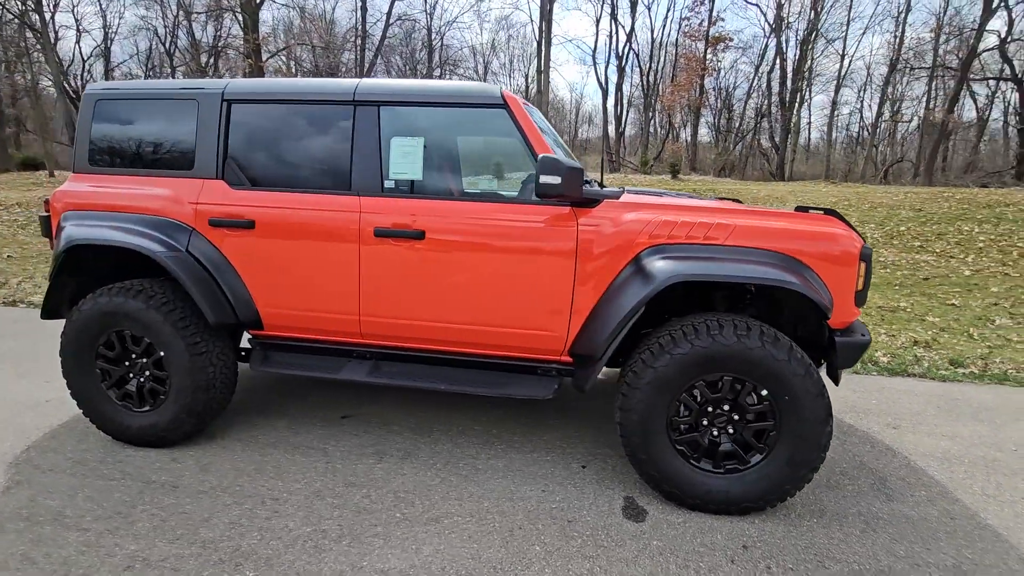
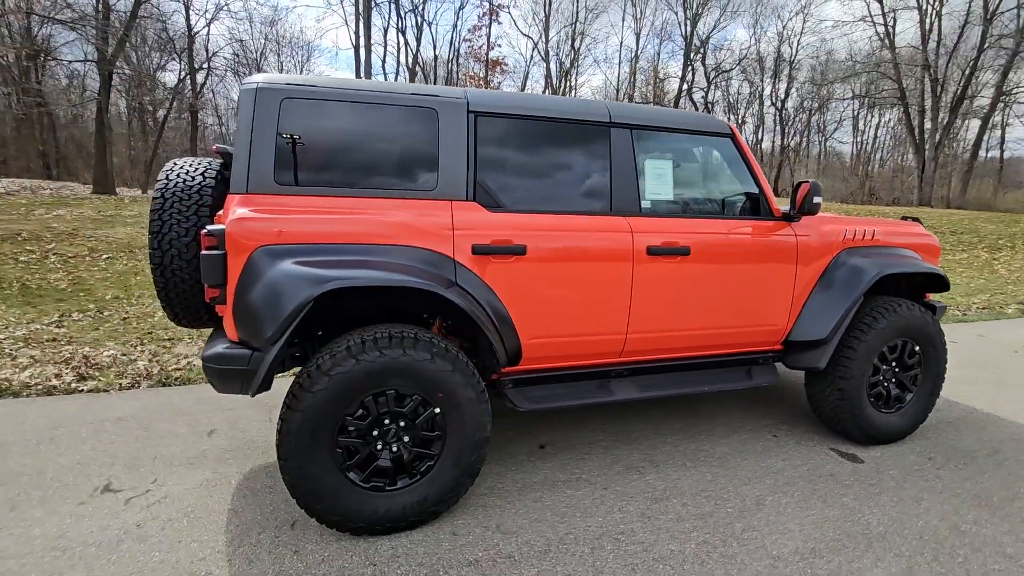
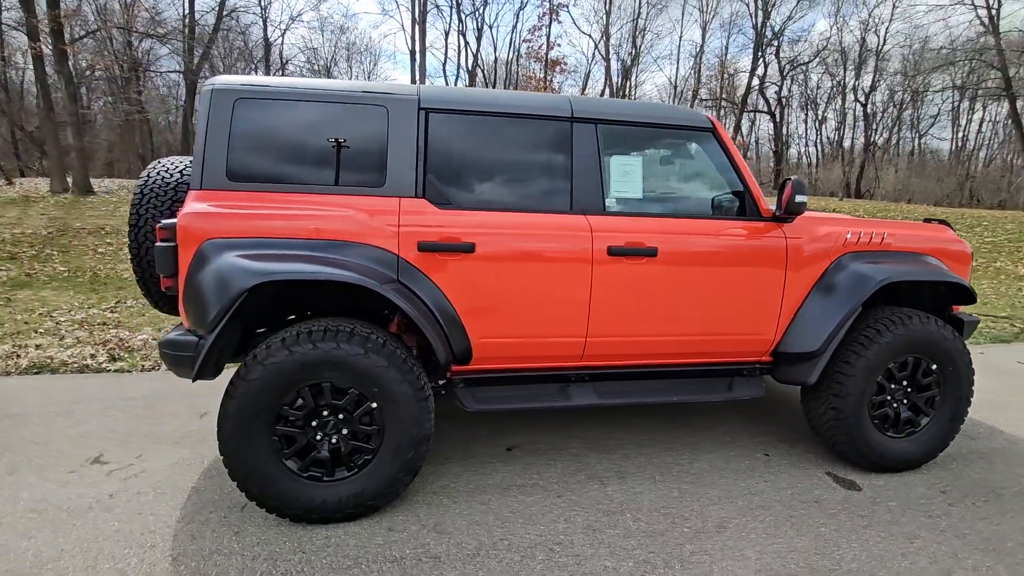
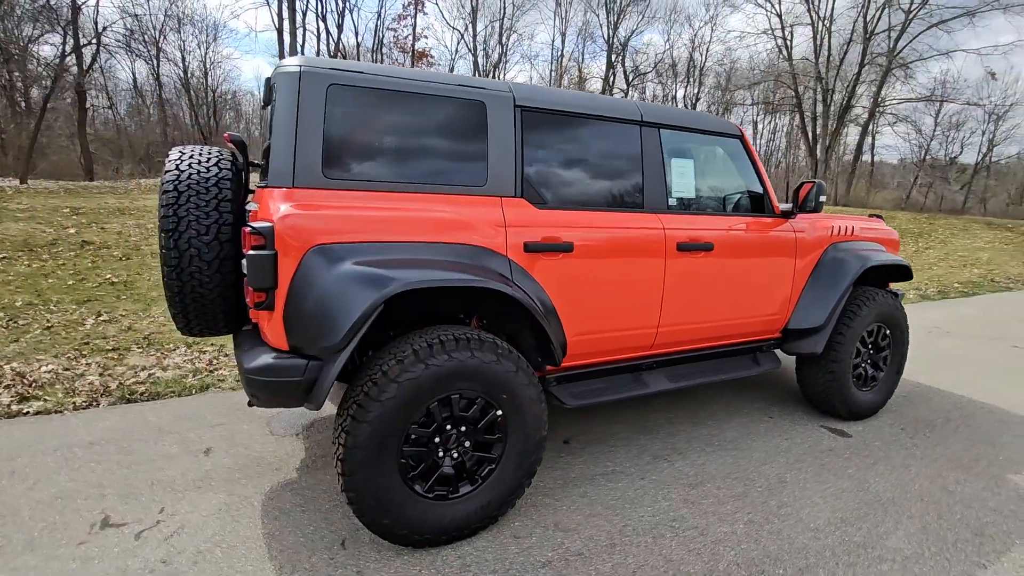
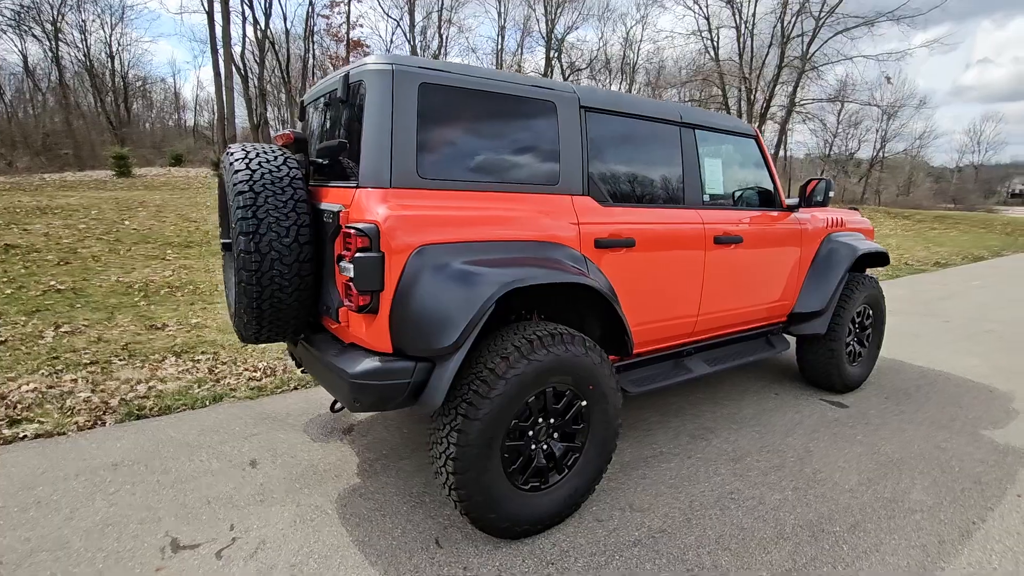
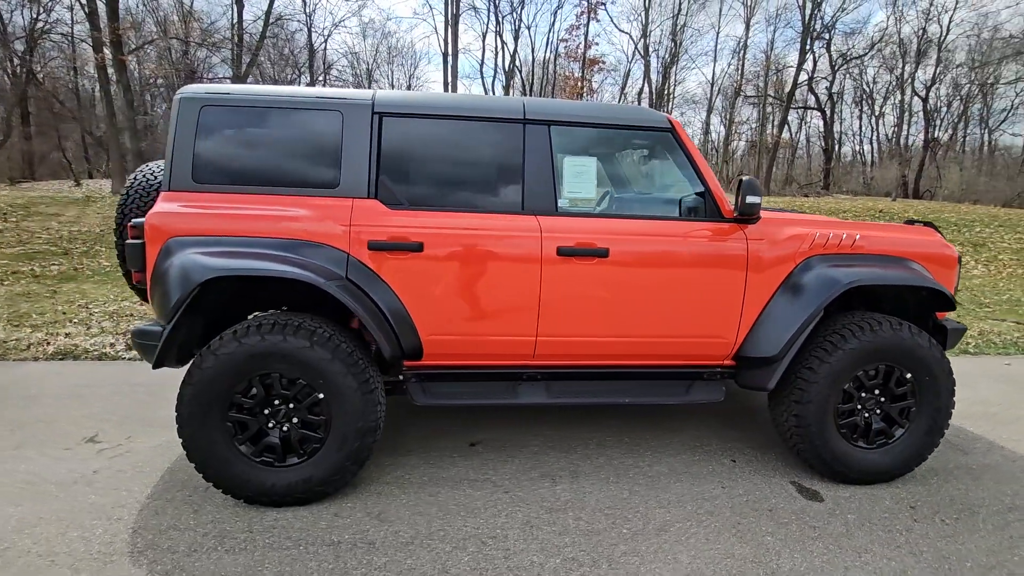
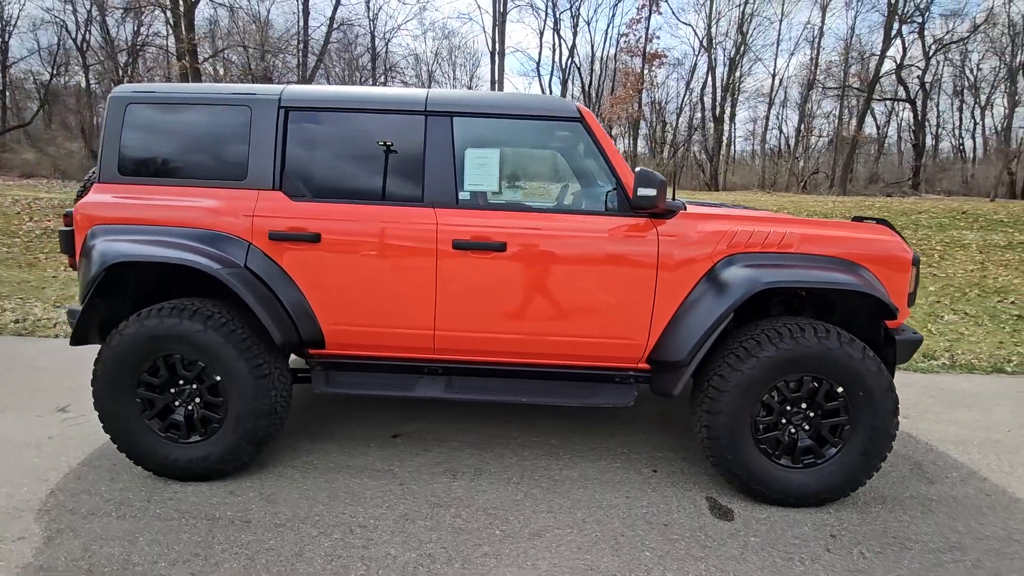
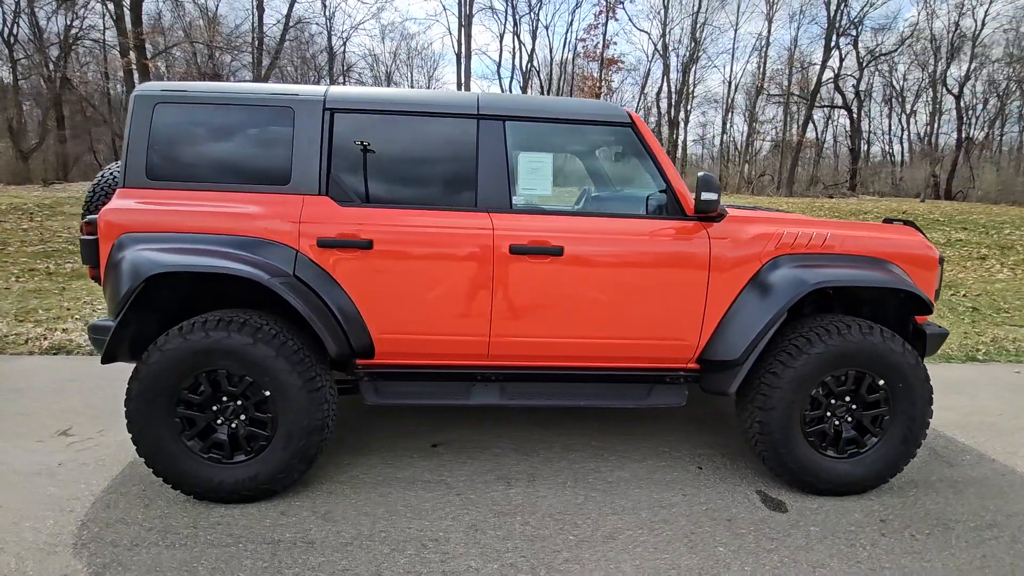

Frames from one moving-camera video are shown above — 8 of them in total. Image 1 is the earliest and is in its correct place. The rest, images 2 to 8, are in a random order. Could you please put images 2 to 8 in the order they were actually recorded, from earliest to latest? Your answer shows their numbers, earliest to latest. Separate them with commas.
7, 8, 6, 3, 2, 4, 5
